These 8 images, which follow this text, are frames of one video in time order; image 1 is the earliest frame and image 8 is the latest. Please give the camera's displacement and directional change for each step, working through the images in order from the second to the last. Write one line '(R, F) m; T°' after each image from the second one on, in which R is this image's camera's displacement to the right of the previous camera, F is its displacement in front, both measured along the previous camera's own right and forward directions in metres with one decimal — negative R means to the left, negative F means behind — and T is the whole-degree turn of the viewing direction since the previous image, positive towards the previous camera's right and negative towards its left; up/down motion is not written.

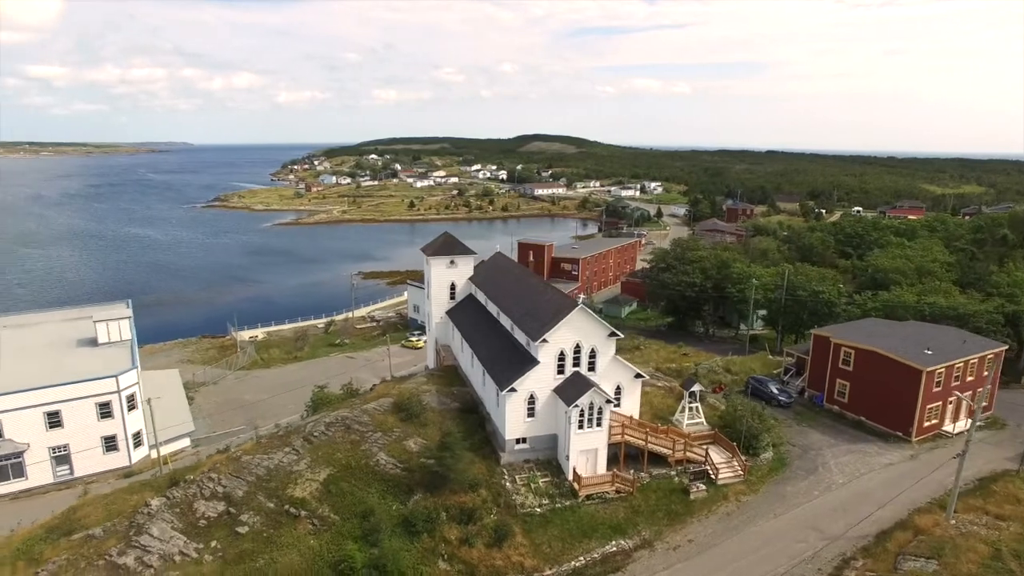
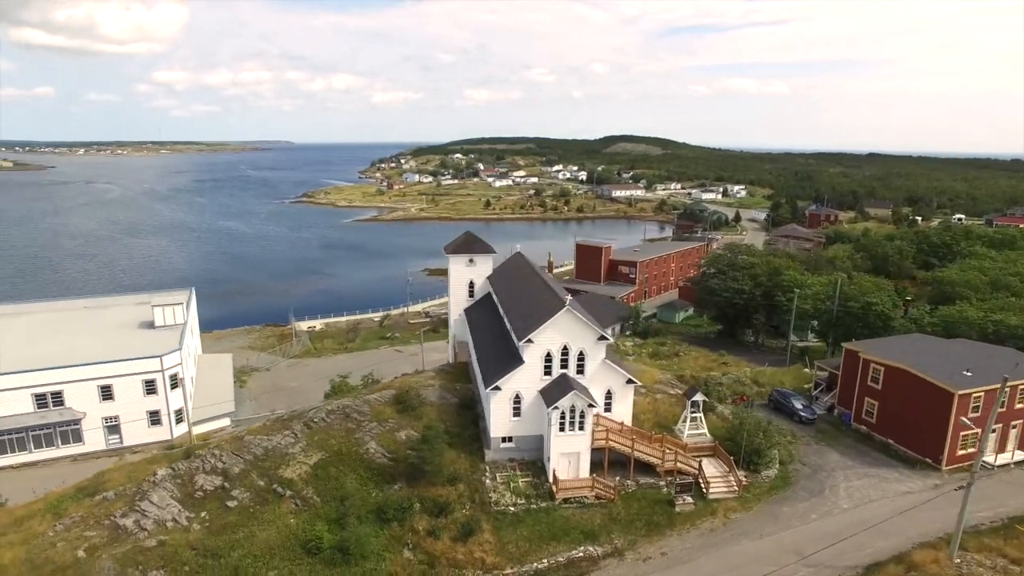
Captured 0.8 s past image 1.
(+3.1, +0.1) m; -8°
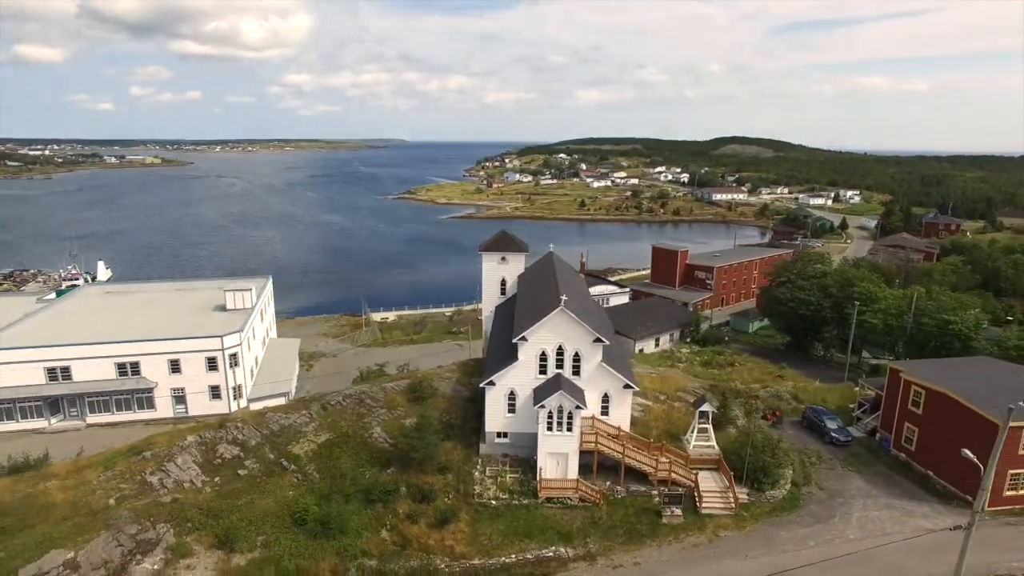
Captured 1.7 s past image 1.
(+3.4, 0.0) m; -9°
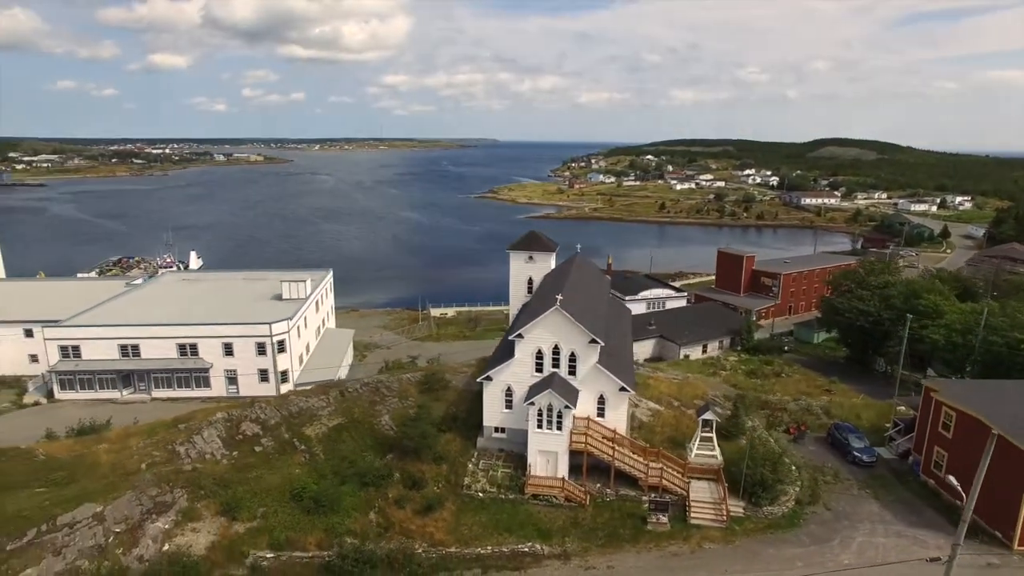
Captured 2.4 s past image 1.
(+2.8, -0.1) m; -8°
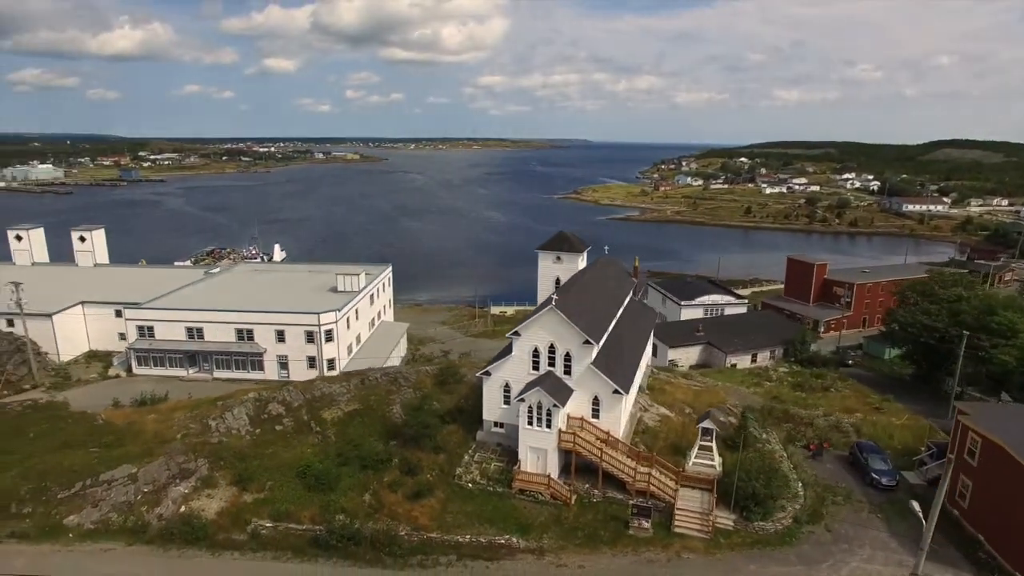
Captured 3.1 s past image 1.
(+2.9, -0.2) m; -8°
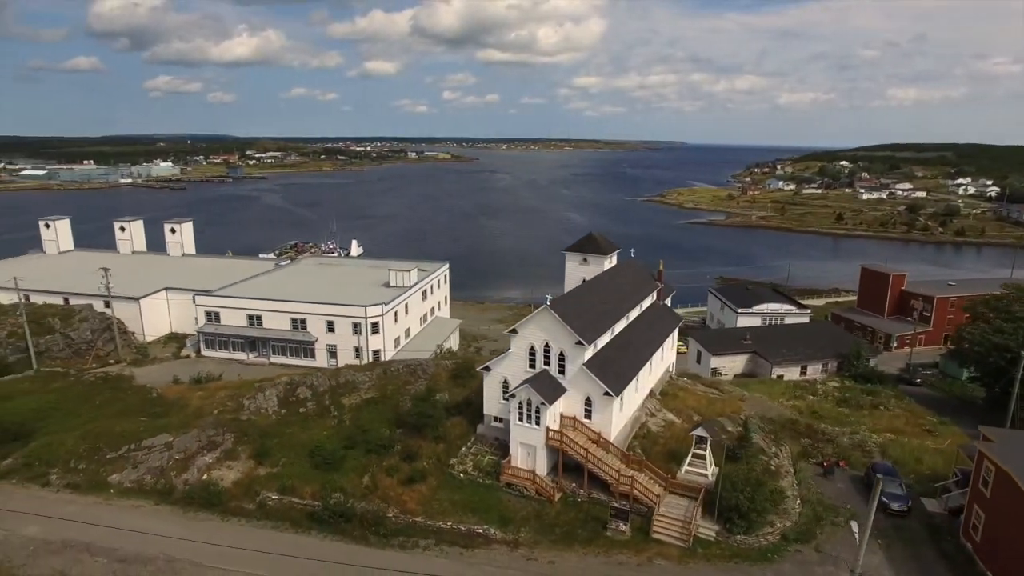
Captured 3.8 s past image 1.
(+3.0, -0.4) m; -8°
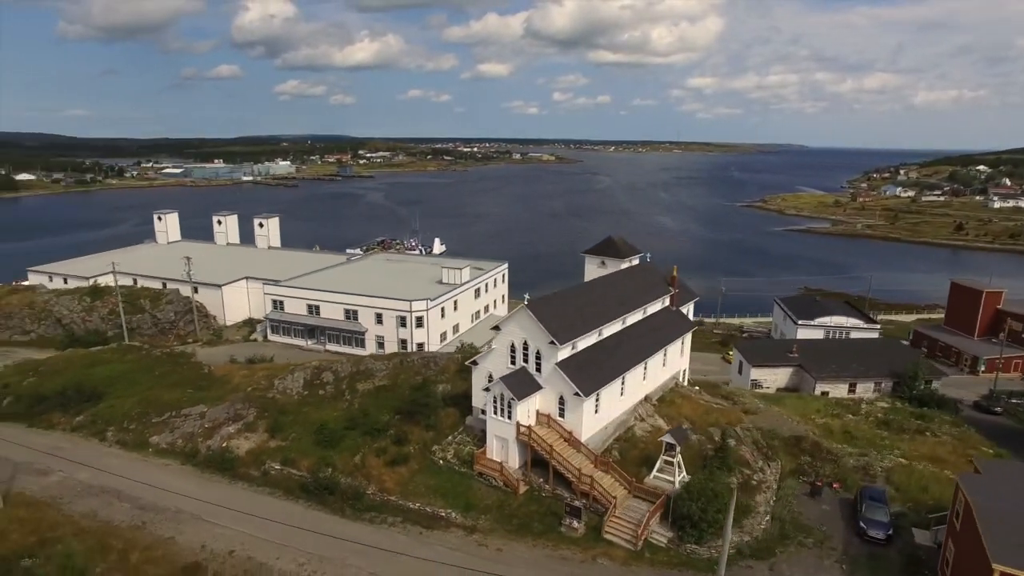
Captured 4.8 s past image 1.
(+4.2, -0.5) m; -10°
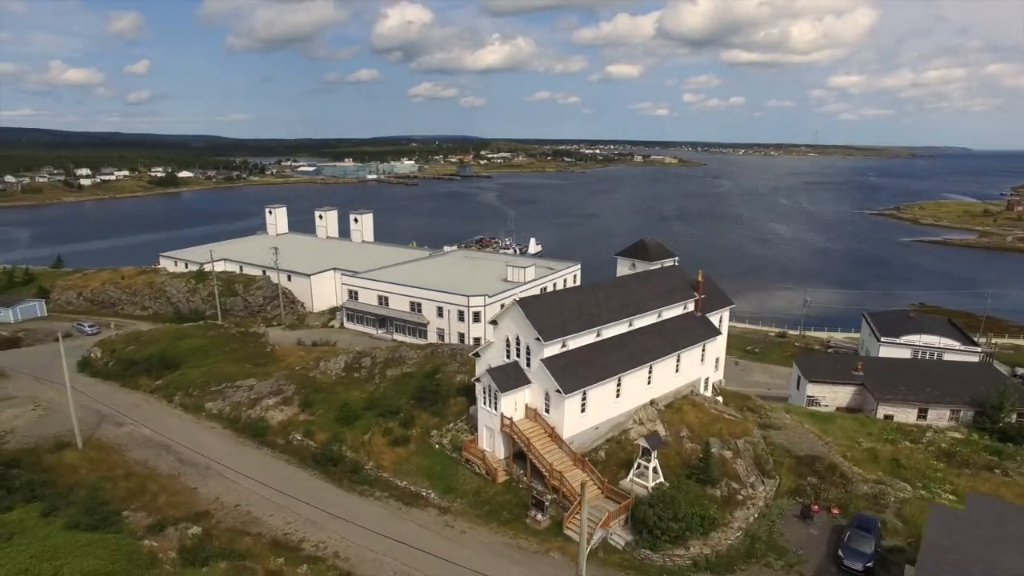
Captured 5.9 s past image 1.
(+4.6, -0.3) m; -11°
